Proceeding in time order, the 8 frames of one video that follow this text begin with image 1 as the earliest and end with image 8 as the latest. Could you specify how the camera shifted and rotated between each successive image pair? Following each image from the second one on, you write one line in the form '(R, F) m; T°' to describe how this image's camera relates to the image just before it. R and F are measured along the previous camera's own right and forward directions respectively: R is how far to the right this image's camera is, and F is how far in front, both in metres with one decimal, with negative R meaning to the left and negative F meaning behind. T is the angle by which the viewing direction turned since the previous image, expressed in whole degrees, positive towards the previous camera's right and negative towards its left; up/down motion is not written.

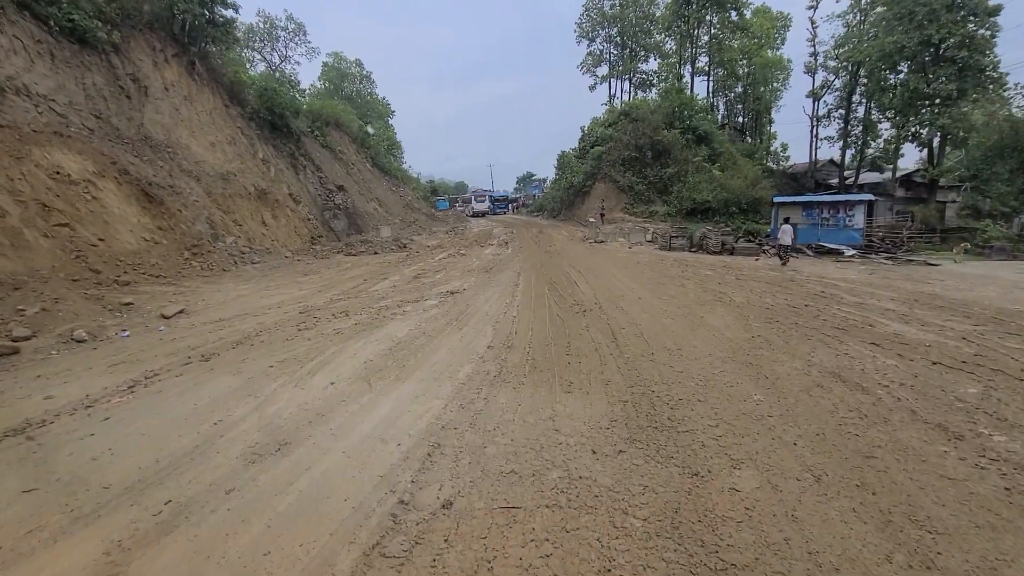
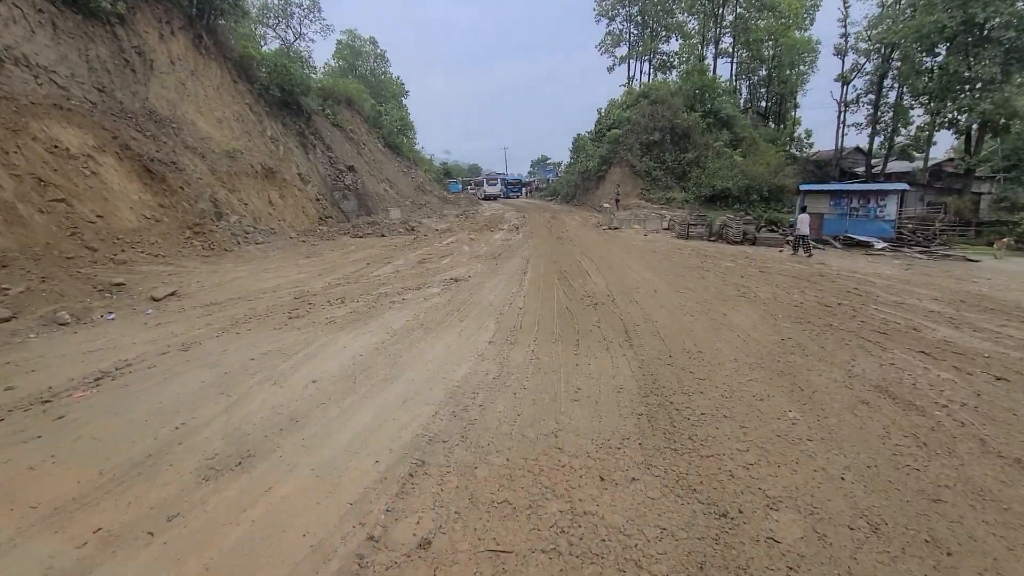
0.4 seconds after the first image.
(+0.1, +0.6) m; -1°
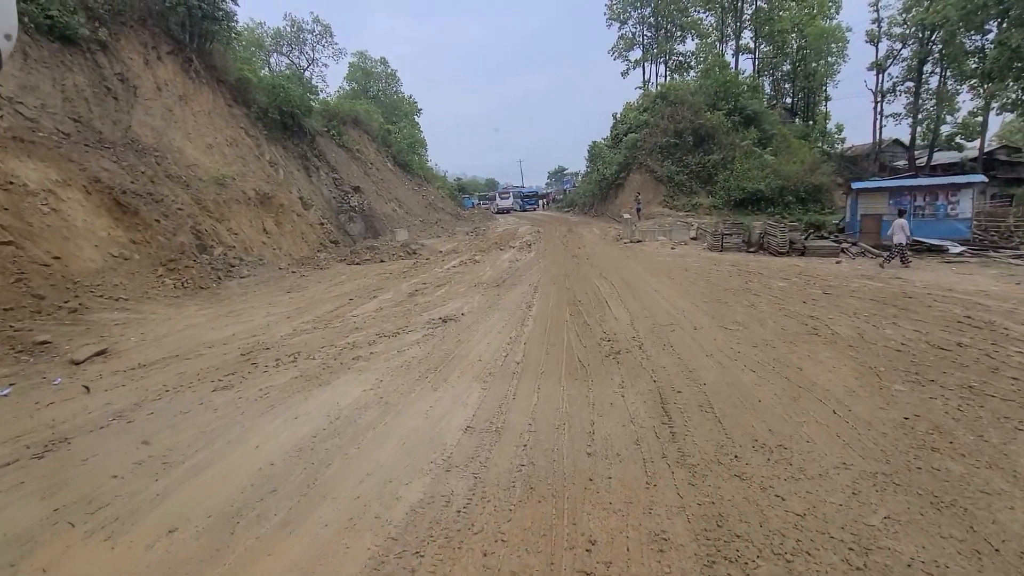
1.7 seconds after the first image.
(+0.4, +1.8) m; -3°
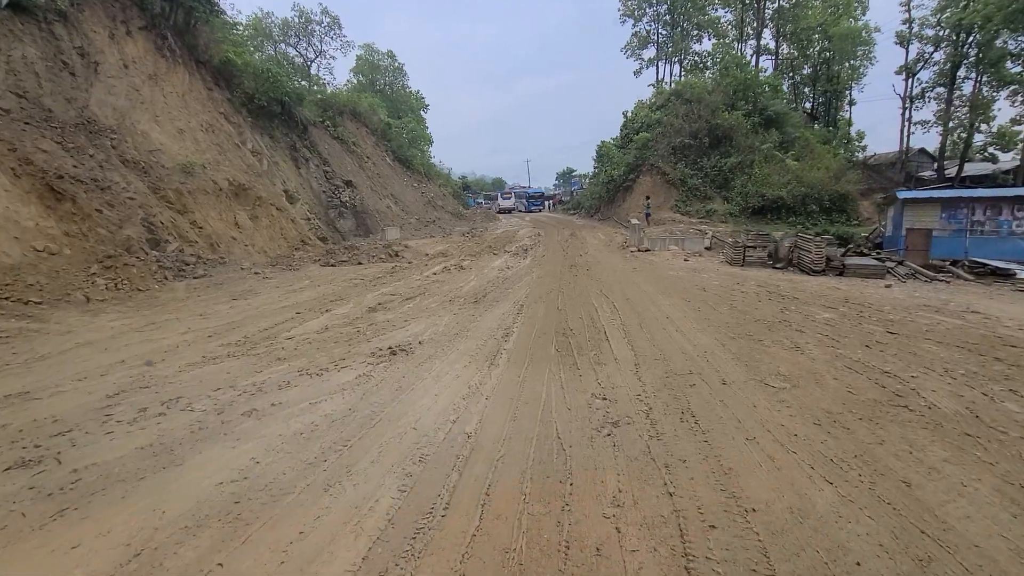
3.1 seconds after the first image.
(+0.4, +1.8) m; -1°
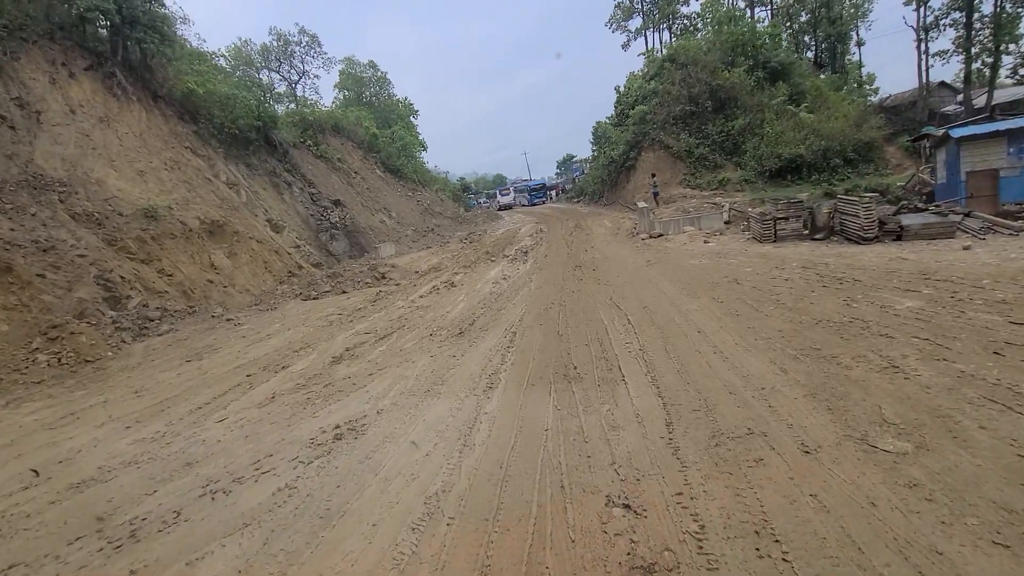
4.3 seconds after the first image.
(+0.4, +1.6) m; -2°
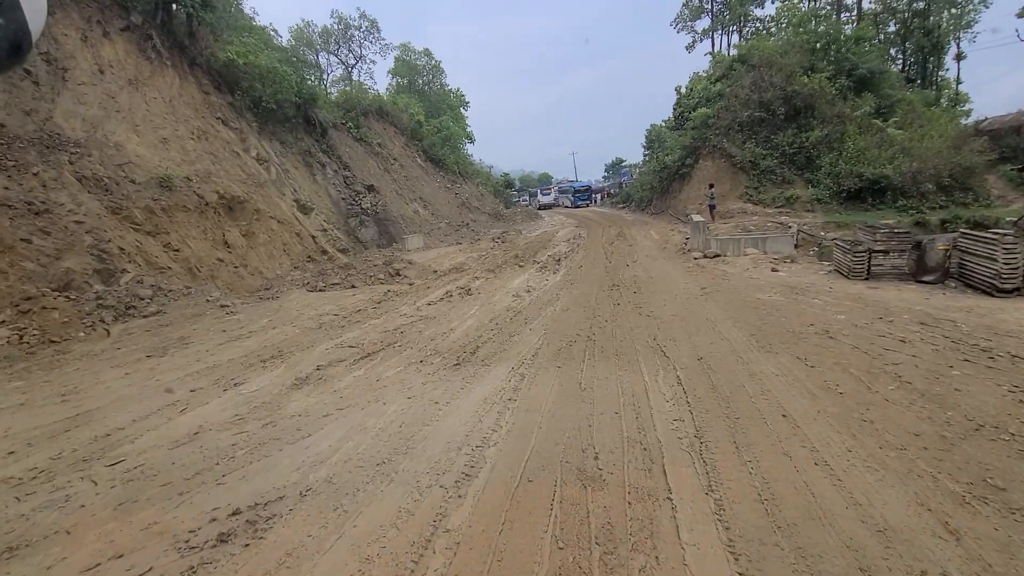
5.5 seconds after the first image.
(+0.2, +1.6) m; -4°
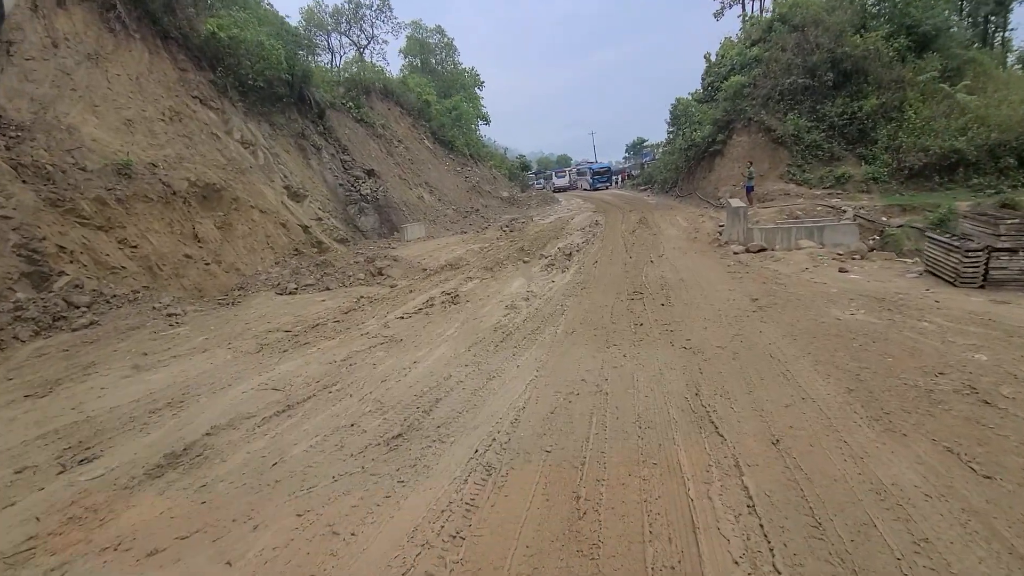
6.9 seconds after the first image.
(+0.4, +2.0) m; -2°
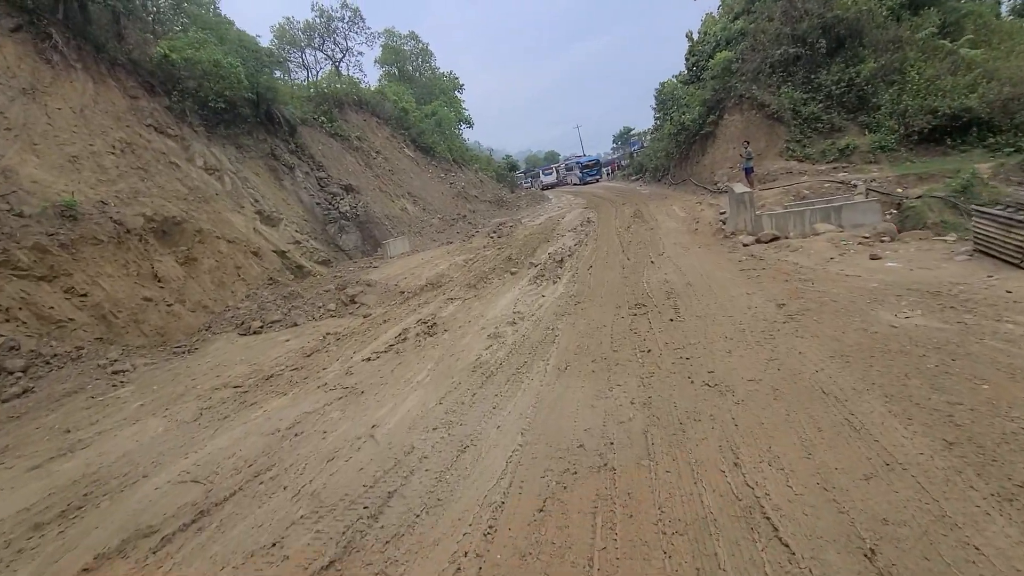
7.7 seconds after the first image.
(+0.3, +1.1) m; 0°
